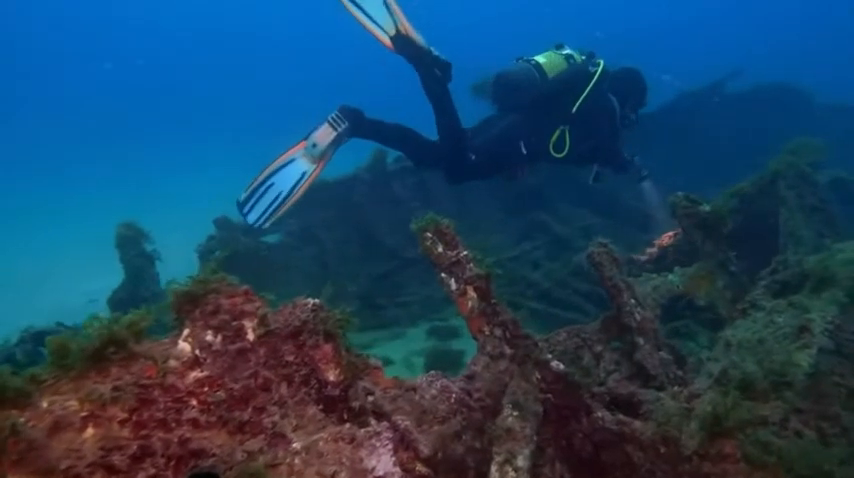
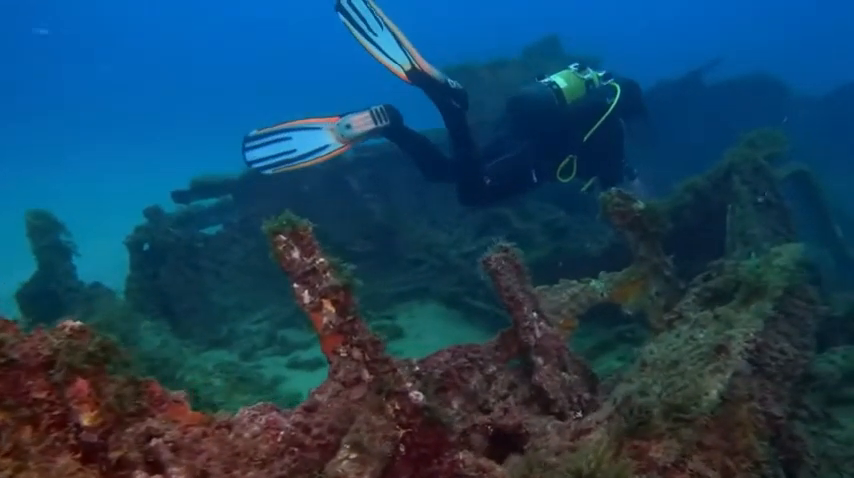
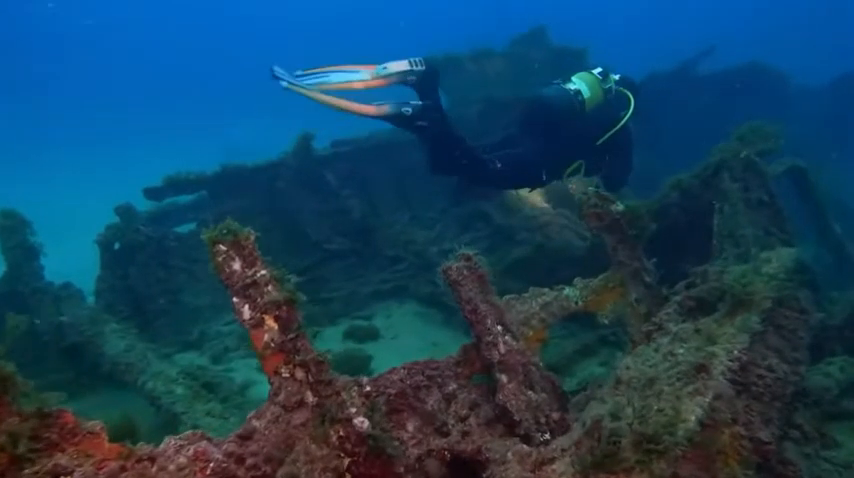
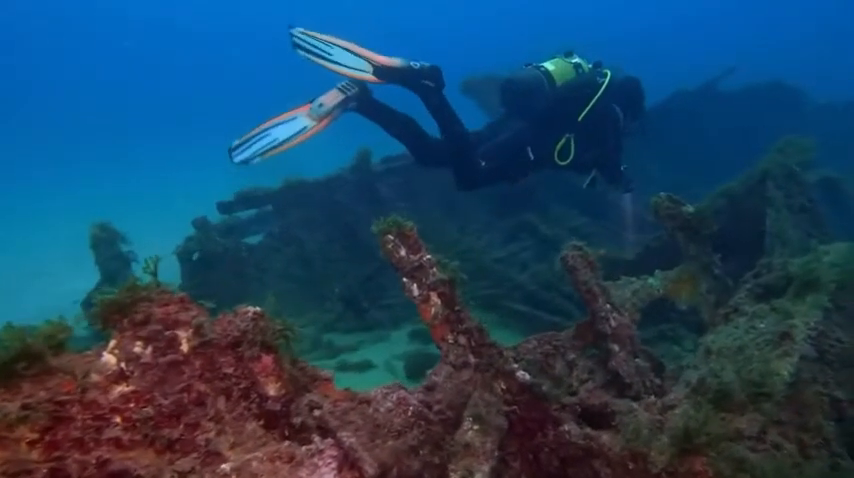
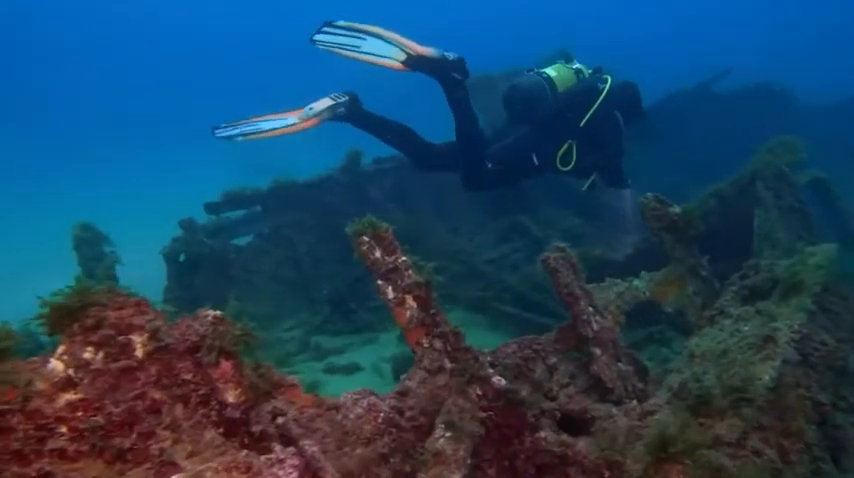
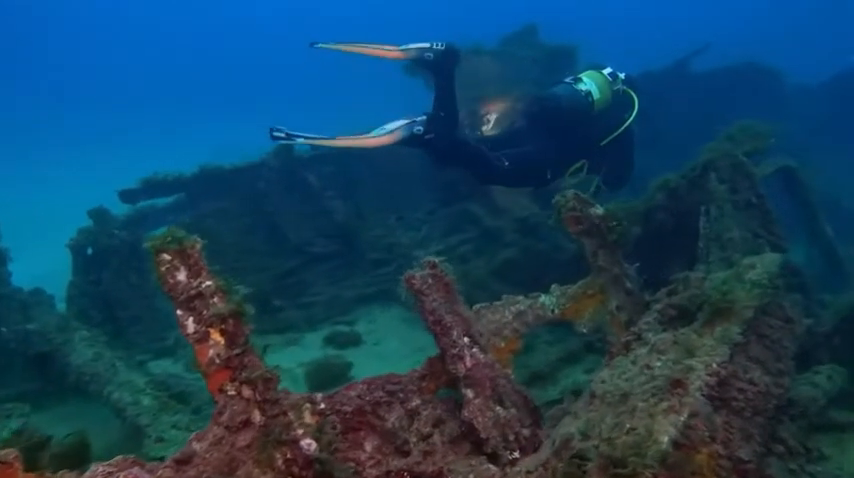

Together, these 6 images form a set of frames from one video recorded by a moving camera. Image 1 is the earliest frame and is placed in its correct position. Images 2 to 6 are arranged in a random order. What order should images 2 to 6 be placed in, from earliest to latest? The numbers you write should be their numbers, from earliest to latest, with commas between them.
4, 5, 2, 3, 6
